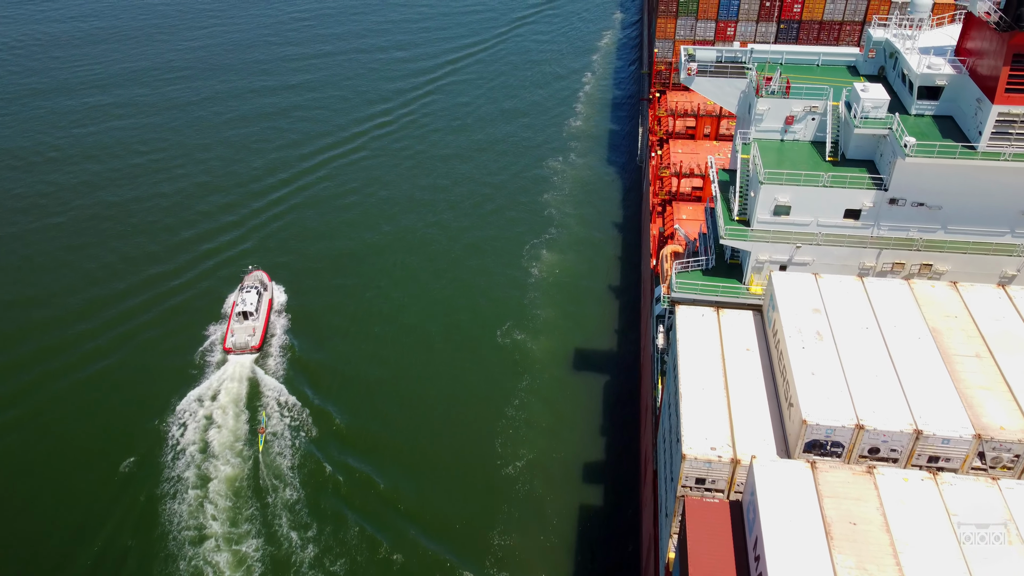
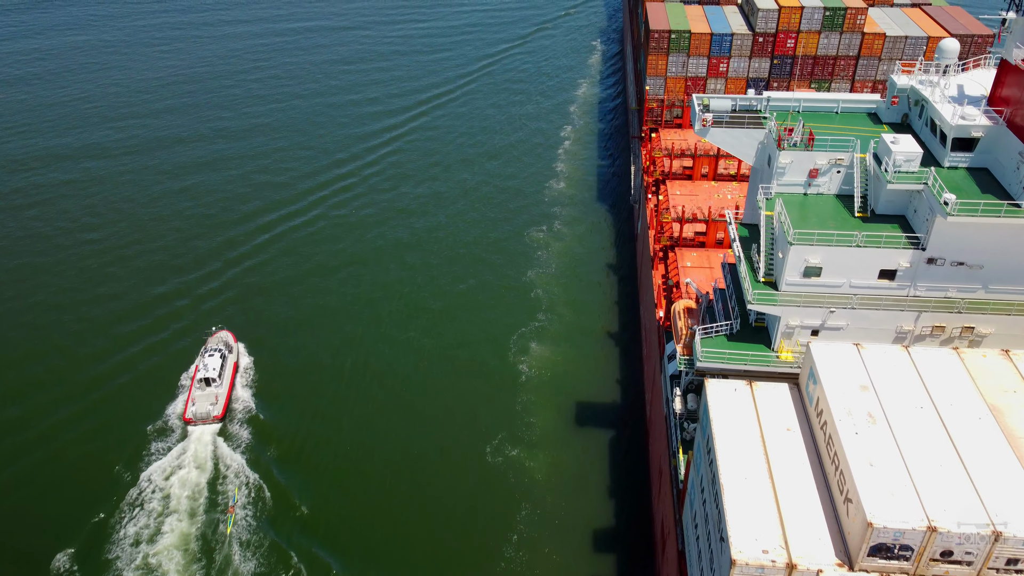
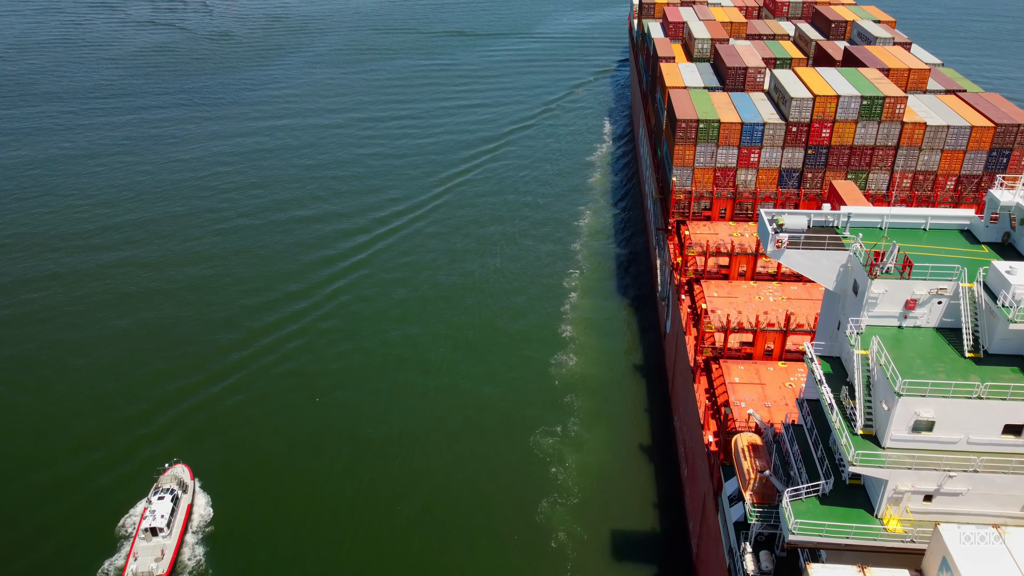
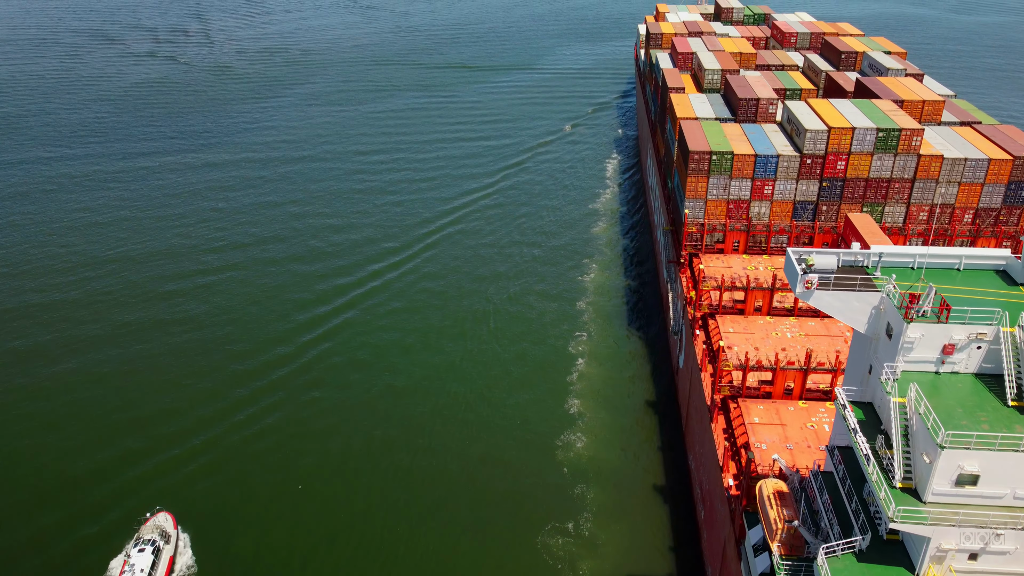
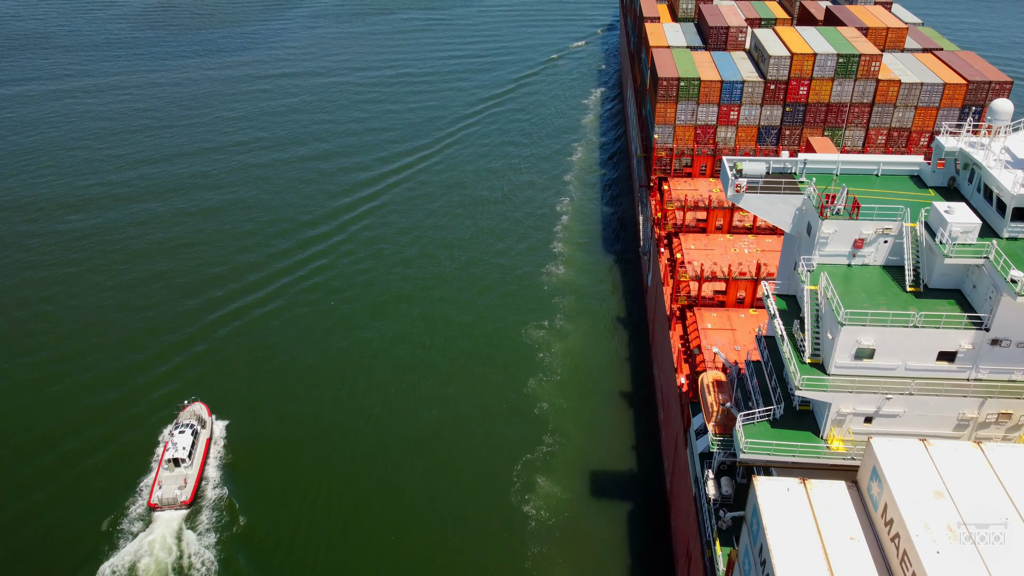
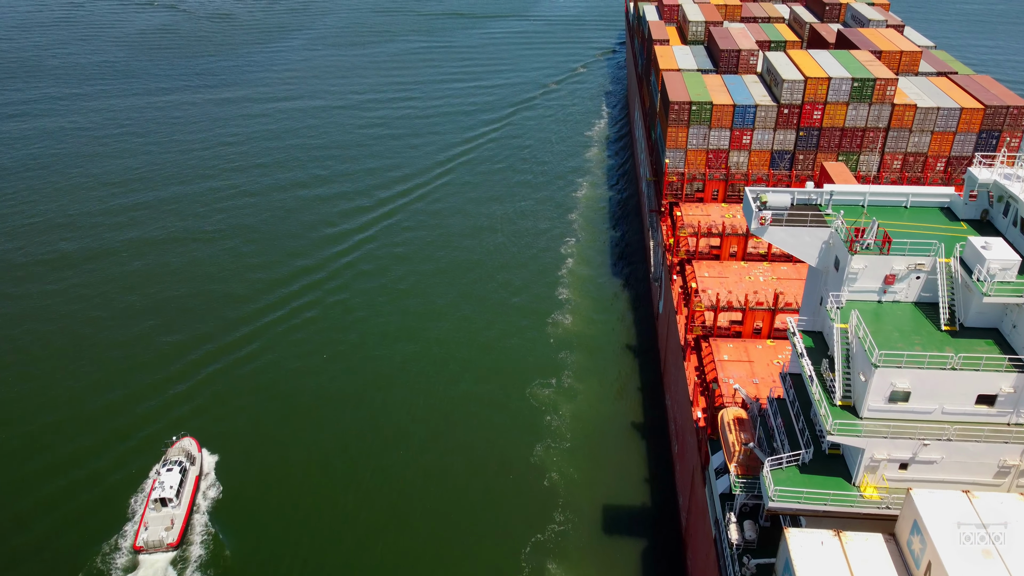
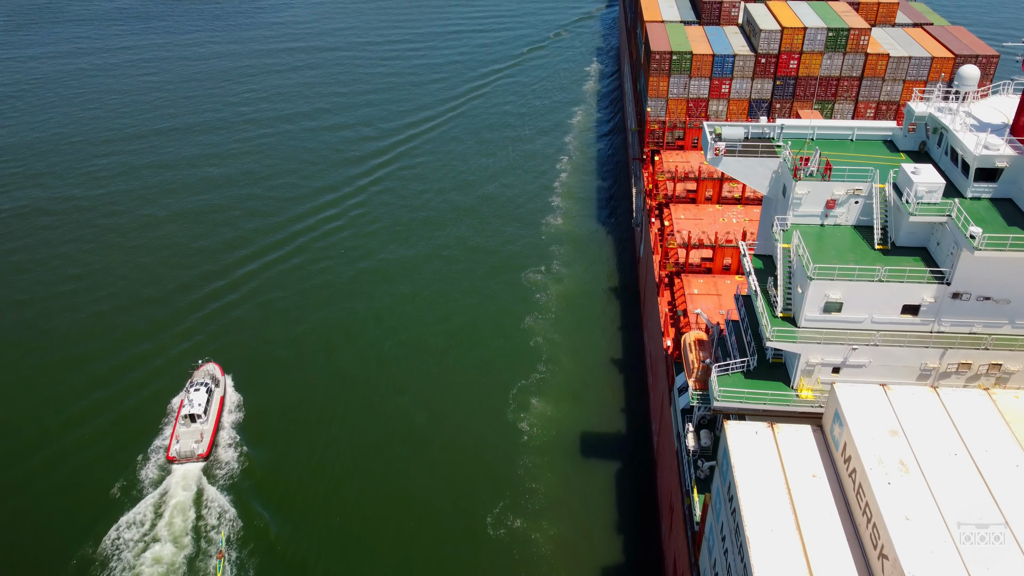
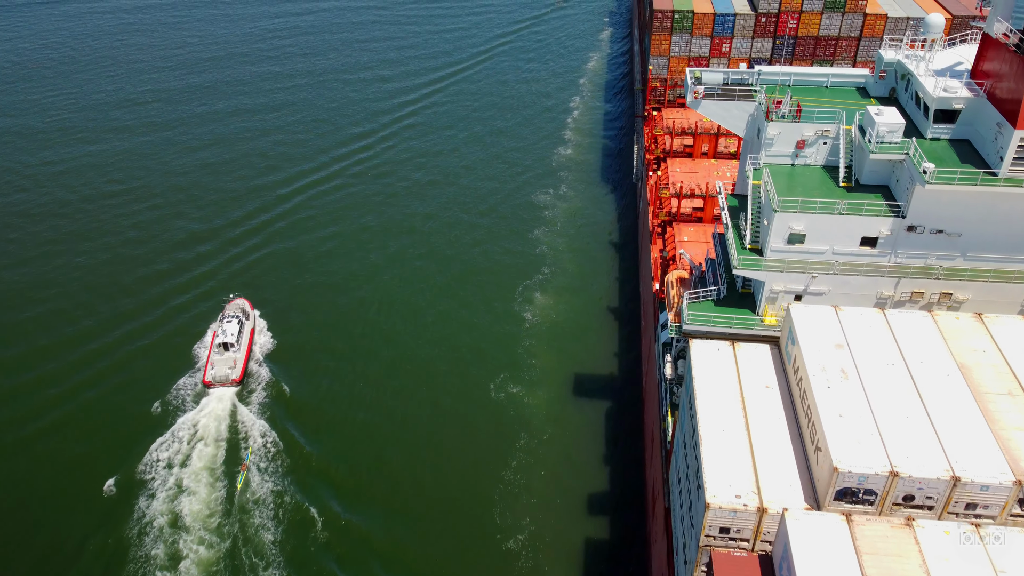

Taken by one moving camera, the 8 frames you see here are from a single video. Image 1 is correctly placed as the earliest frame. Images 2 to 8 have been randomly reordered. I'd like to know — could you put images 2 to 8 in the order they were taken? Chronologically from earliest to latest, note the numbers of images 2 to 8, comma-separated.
8, 2, 7, 5, 6, 3, 4
